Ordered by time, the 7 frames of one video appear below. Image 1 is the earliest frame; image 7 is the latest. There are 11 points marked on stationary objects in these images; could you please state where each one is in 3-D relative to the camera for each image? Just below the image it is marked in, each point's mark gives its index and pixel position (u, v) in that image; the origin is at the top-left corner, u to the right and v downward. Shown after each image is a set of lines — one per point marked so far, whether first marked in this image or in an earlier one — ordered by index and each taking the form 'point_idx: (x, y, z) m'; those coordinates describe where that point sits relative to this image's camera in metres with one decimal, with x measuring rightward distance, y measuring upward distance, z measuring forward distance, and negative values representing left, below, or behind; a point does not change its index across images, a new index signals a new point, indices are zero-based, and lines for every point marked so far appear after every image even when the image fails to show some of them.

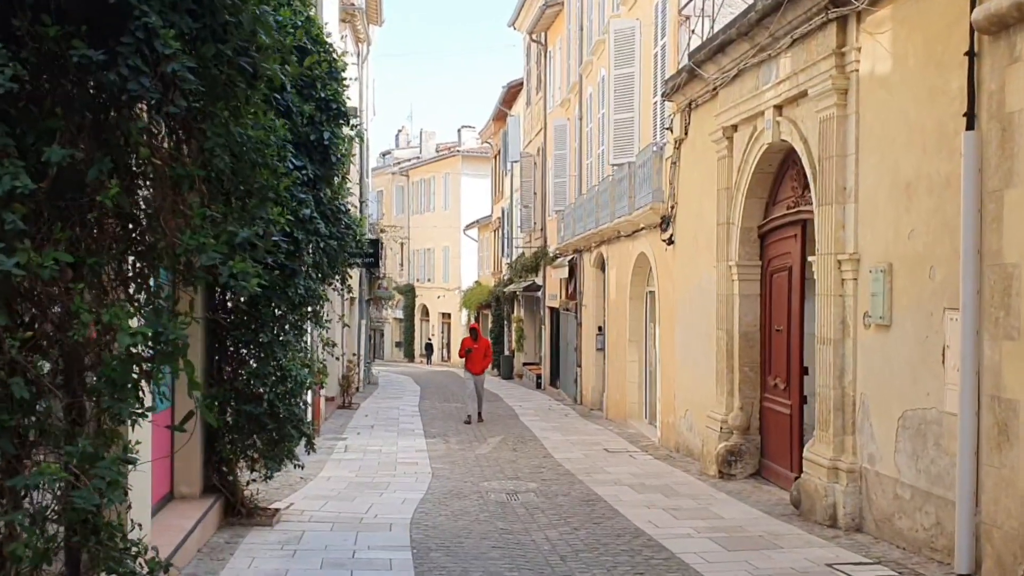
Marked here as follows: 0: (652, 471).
0: (+1.4, -1.8, +11.6) m
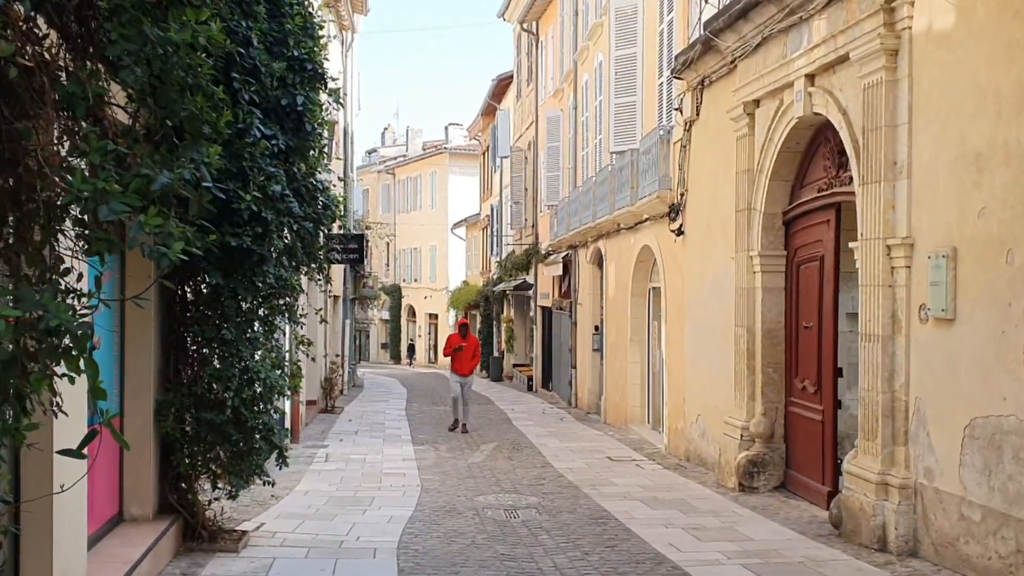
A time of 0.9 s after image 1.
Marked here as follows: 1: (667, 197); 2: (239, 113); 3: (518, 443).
0: (+1.3, -1.7, +10.6) m
1: (+1.7, +1.0, +12.9) m
2: (-1.5, +1.0, +6.8) m
3: (+0.1, -1.9, +14.5) m
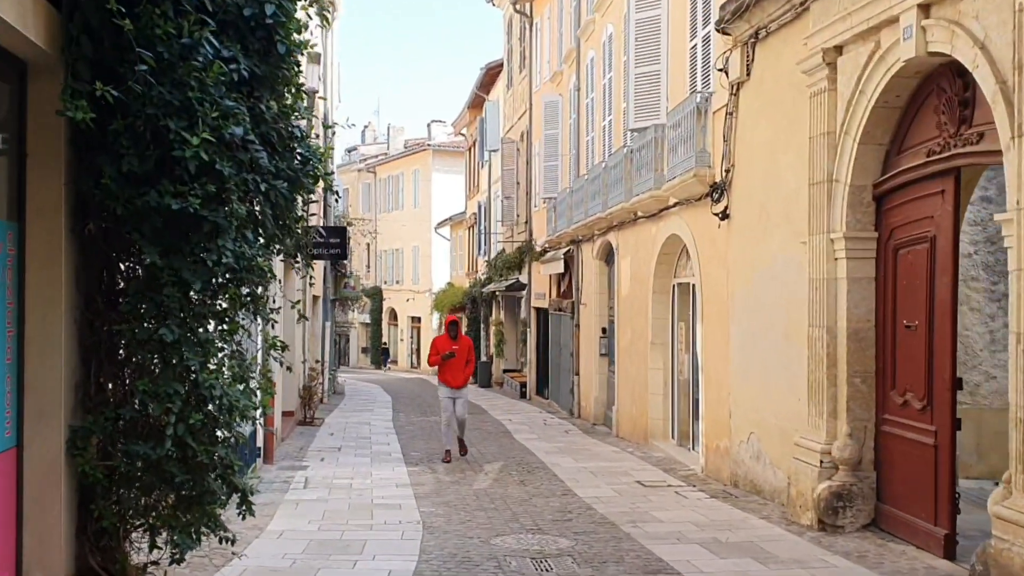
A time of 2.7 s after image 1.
0: (+1.5, -1.7, +8.6) m
1: (+1.8, +1.0, +11.0) m
2: (-1.3, +1.1, +4.8) m
3: (+0.2, -1.8, +12.5) m
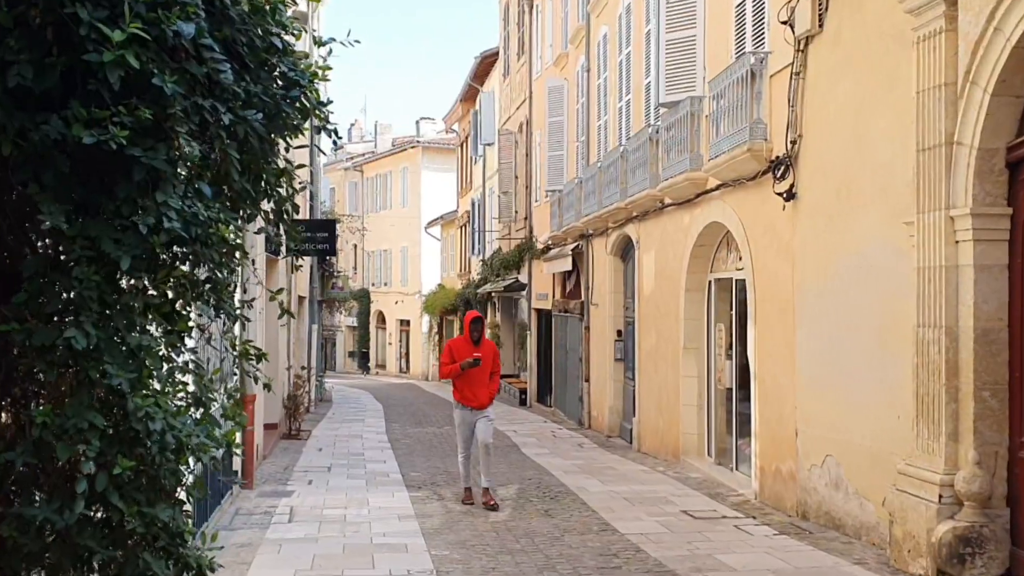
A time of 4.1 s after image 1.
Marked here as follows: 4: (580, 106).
0: (+1.7, -1.6, +7.0) m
1: (+1.9, +1.1, +9.4) m
2: (-1.1, +1.1, +3.1) m
3: (+0.3, -1.8, +10.8) m
4: (+1.1, +2.9, +19.2) m
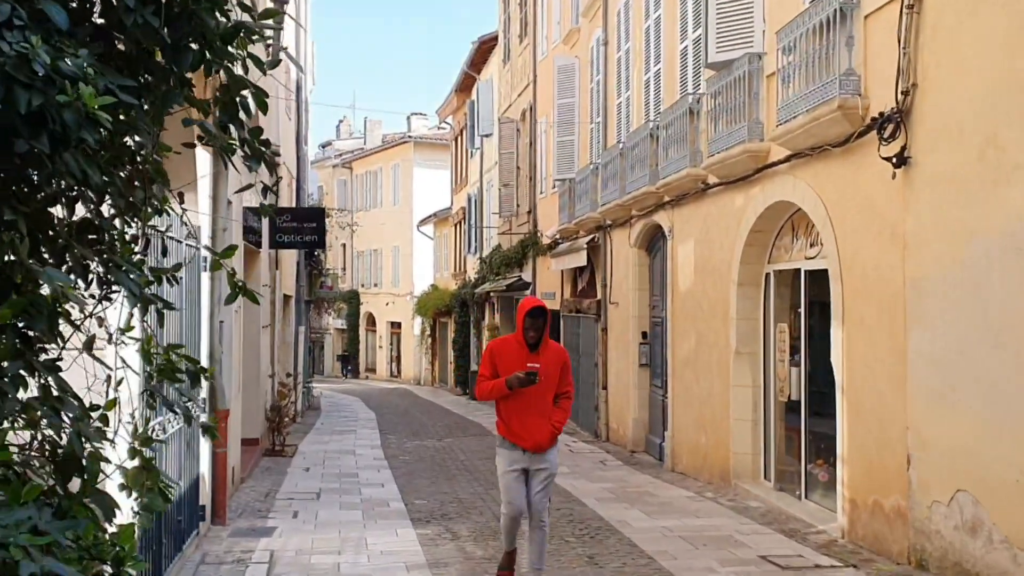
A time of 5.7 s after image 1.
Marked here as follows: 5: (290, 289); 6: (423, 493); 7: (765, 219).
0: (+1.9, -1.5, +5.2) m
1: (+2.2, +1.1, +7.6) m
2: (-0.8, +1.2, +1.3) m
3: (+0.5, -1.7, +9.0) m
4: (+1.2, +2.9, +17.3) m
5: (-3.4, 0.0, +18.4) m
6: (-0.8, -1.8, +10.6) m
7: (+2.0, +0.6, +9.7) m
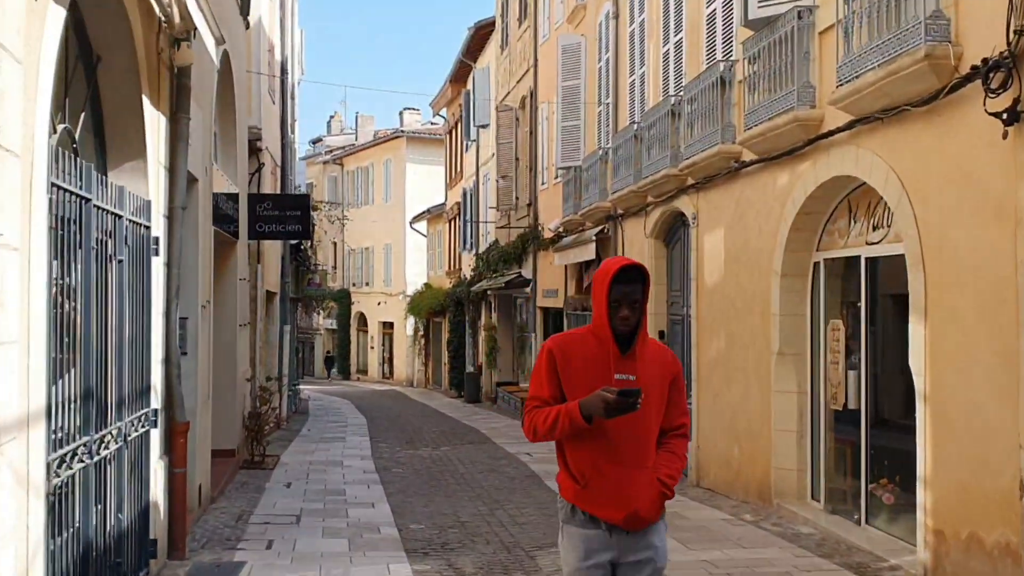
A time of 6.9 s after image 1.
0: (+2.0, -1.5, +3.8) m
1: (+2.2, +1.2, +6.2) m
2: (-0.7, +1.3, -0.1) m
3: (+0.6, -1.7, +7.7) m
4: (+1.2, +3.0, +16.0) m
5: (-3.4, 0.0, +17.1) m
6: (-0.7, -1.7, +9.2) m
7: (+2.1, +0.6, +8.4) m
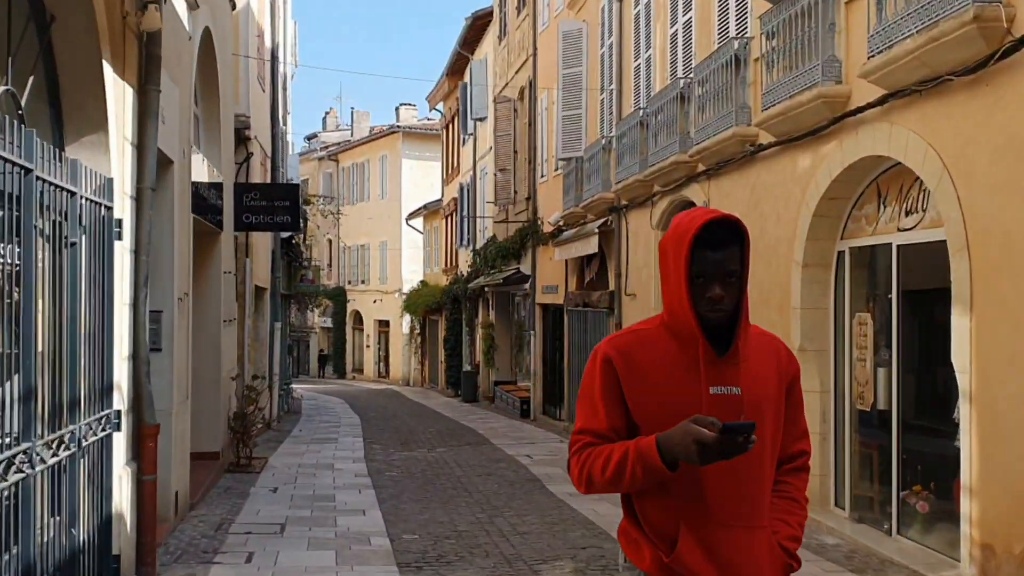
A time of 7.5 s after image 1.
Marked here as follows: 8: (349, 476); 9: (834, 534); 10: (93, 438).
0: (+2.1, -1.4, +3.2) m
1: (+2.3, +1.3, +5.6) m
2: (-0.6, +1.3, -0.7) m
3: (+0.6, -1.6, +7.0) m
4: (+1.2, +3.1, +15.4) m
5: (-3.4, +0.1, +16.4) m
6: (-0.7, -1.7, +8.6) m
7: (+2.1, +0.7, +7.7) m
8: (-1.6, -1.8, +11.5) m
9: (+2.1, -1.6, +7.7) m
10: (-1.9, -0.7, +5.4) m
